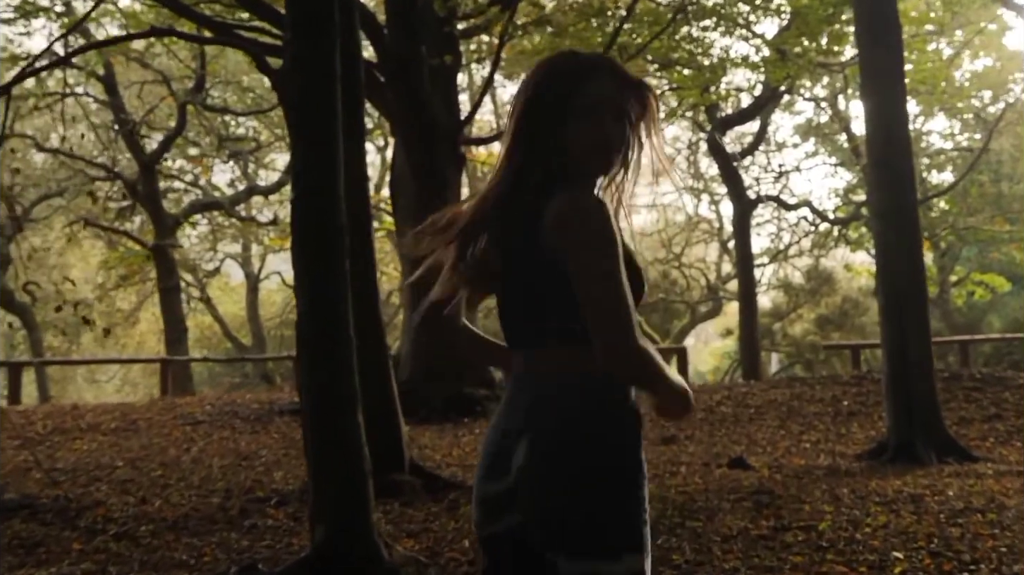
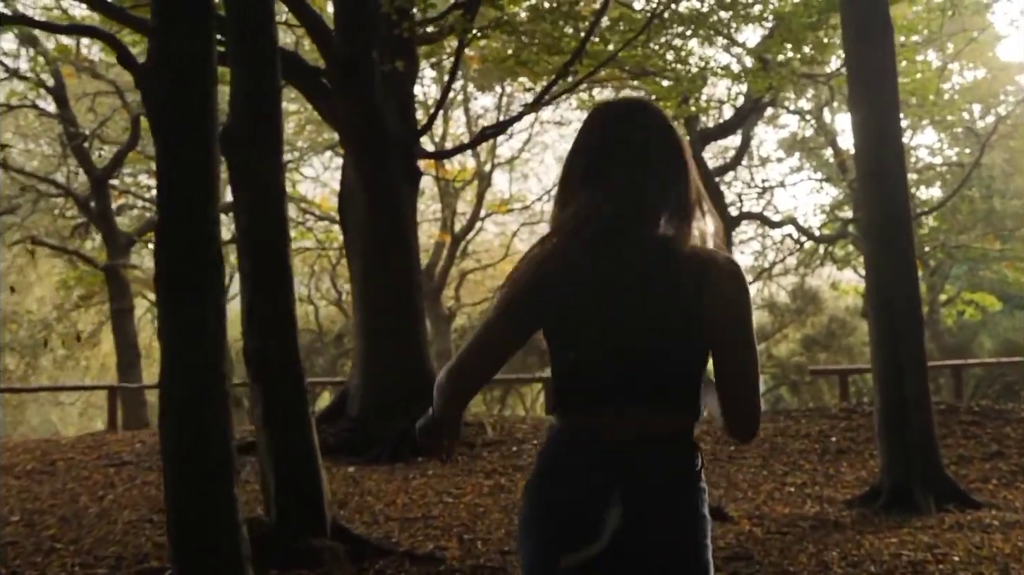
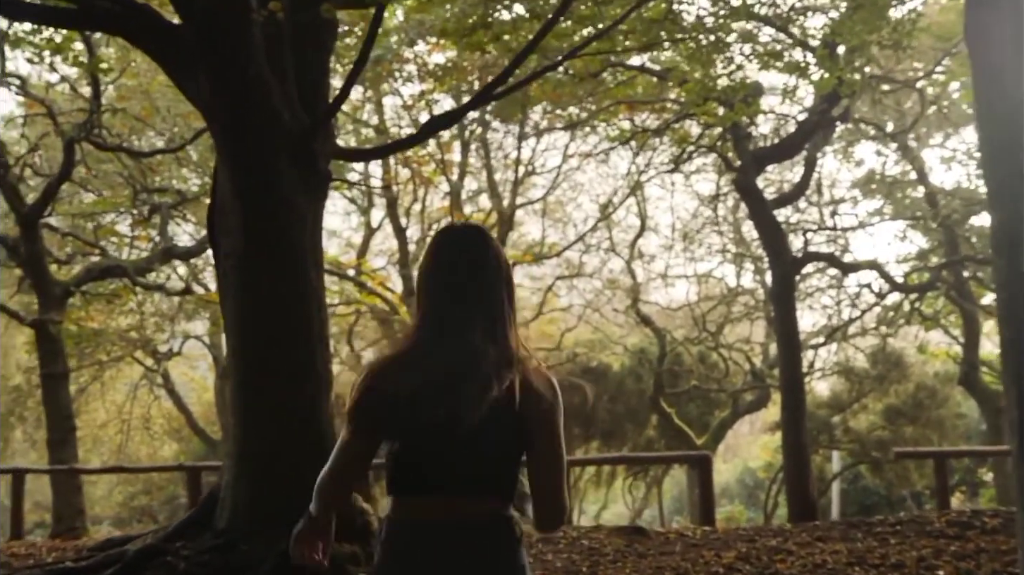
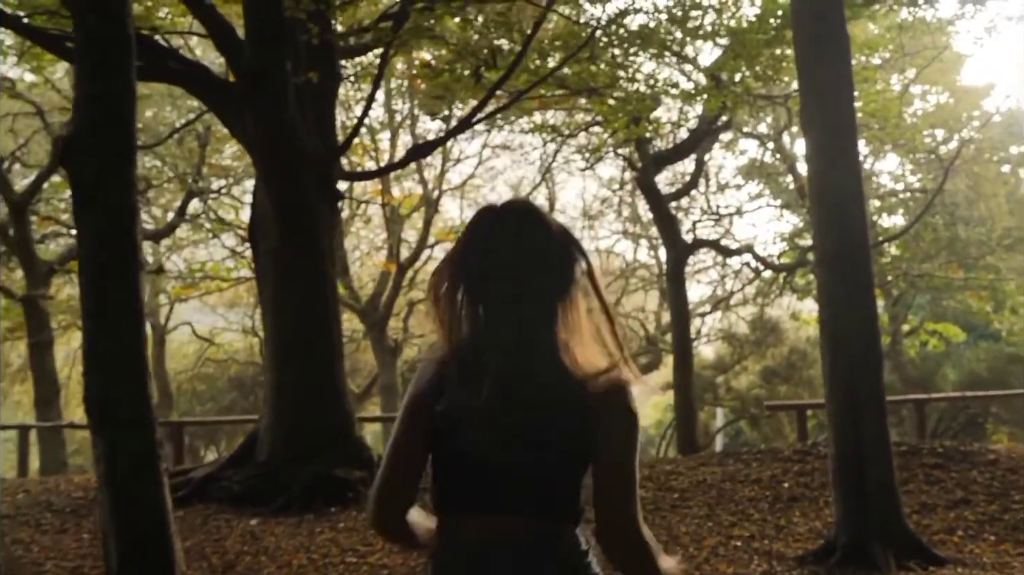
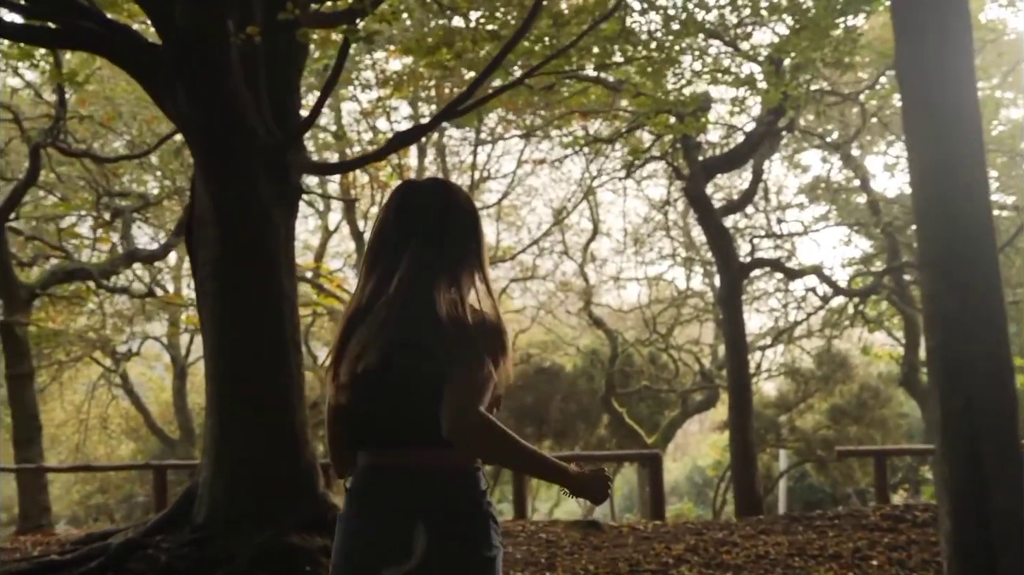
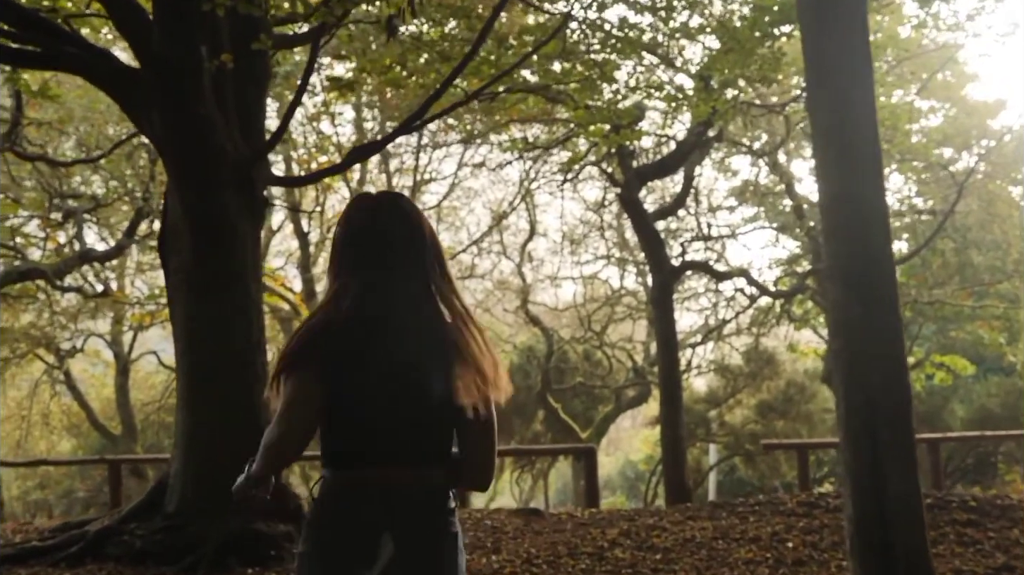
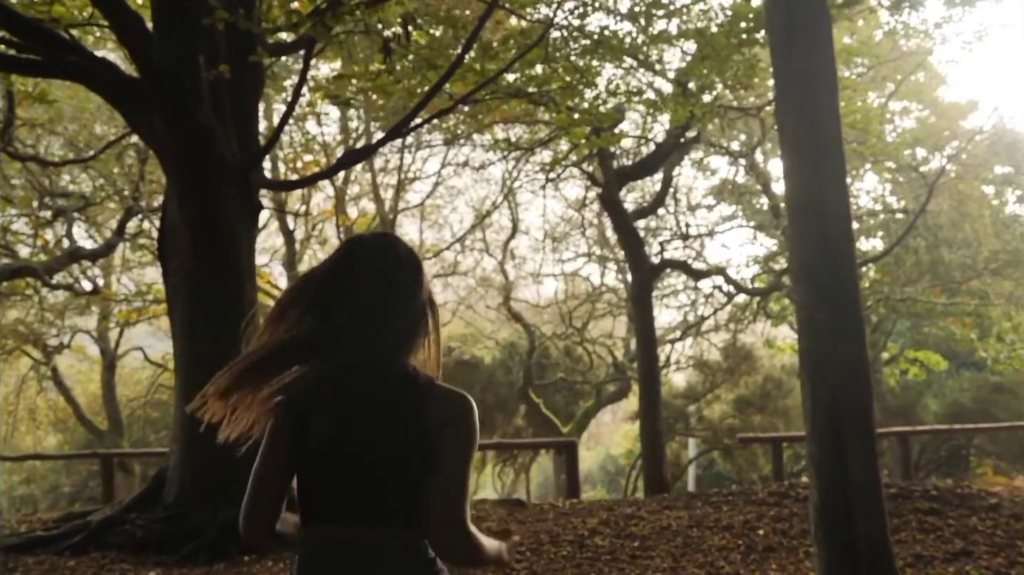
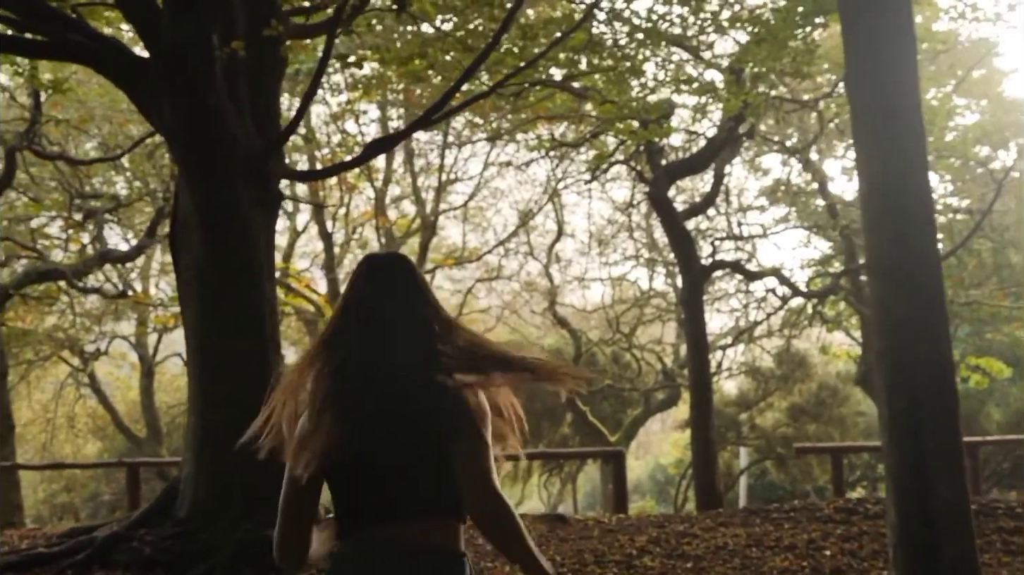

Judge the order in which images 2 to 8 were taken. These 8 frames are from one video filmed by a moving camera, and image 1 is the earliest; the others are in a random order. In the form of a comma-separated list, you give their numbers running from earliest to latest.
2, 4, 7, 6, 8, 5, 3
